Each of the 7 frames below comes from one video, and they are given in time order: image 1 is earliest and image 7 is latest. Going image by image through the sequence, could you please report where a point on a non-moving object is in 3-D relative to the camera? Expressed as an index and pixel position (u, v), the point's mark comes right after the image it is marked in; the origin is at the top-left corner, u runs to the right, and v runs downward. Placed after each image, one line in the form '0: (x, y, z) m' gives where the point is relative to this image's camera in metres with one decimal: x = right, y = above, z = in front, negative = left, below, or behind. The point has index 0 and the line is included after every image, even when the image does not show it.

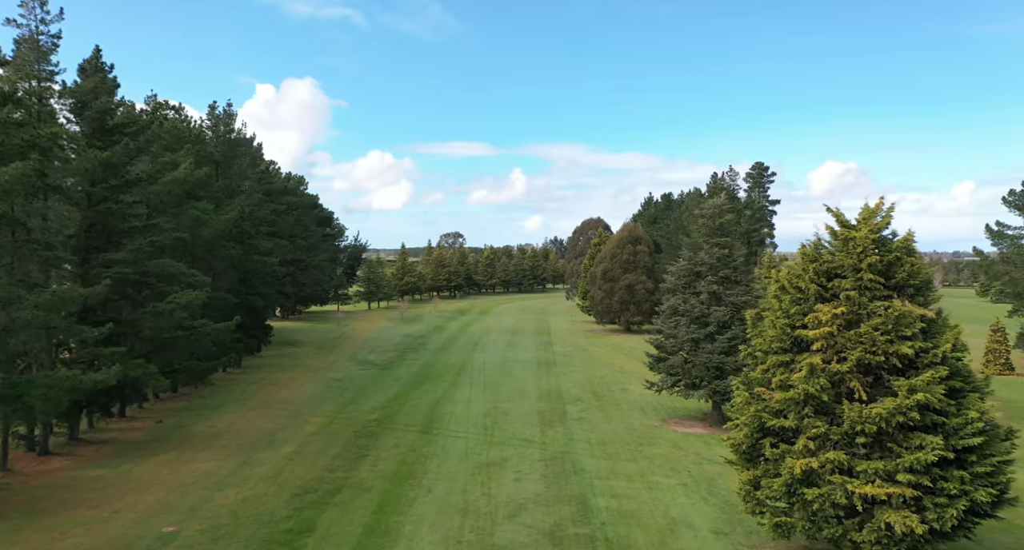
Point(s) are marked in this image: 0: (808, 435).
0: (+4.9, -2.6, +11.3) m
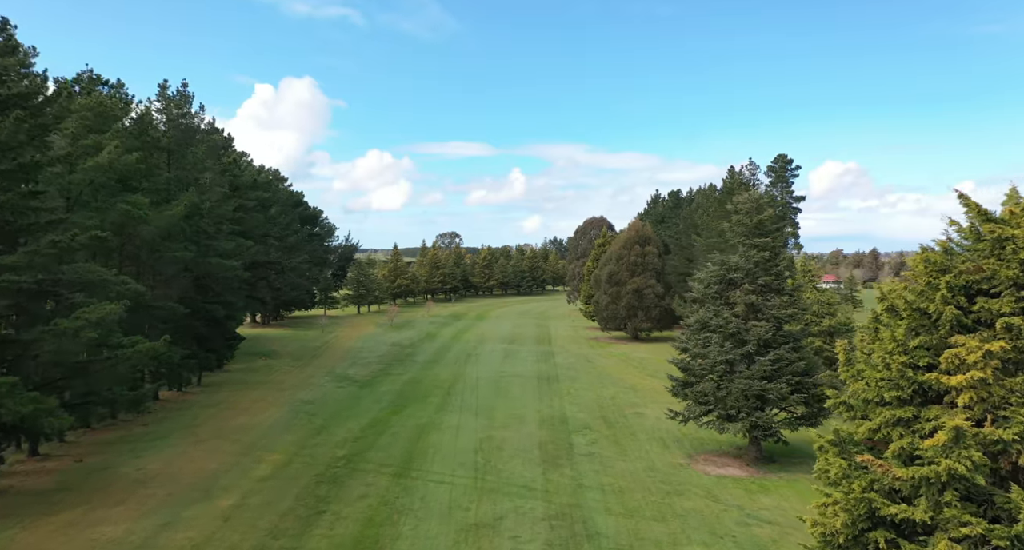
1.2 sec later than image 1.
0: (+4.8, -2.8, +7.7) m
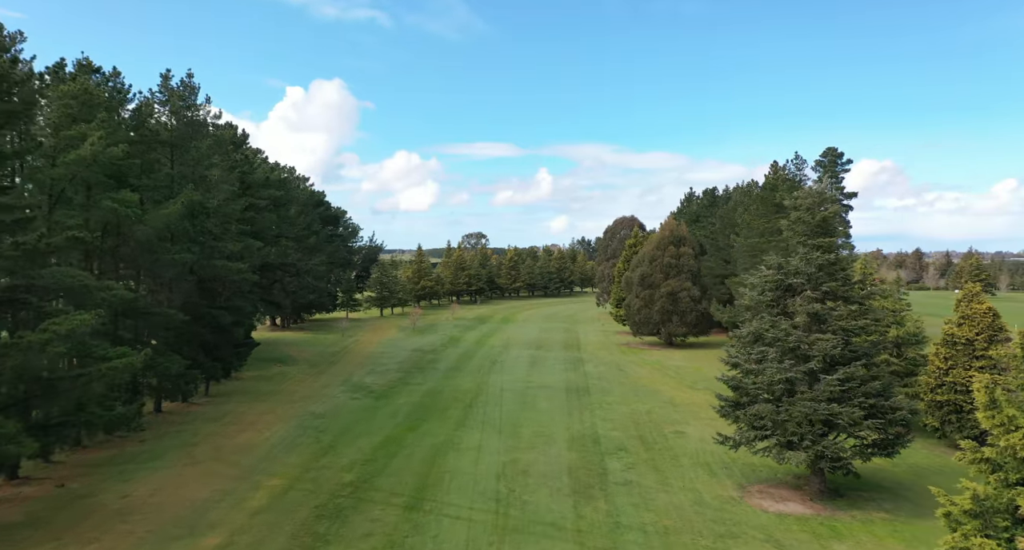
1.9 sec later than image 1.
0: (+5.0, -2.9, +5.5) m
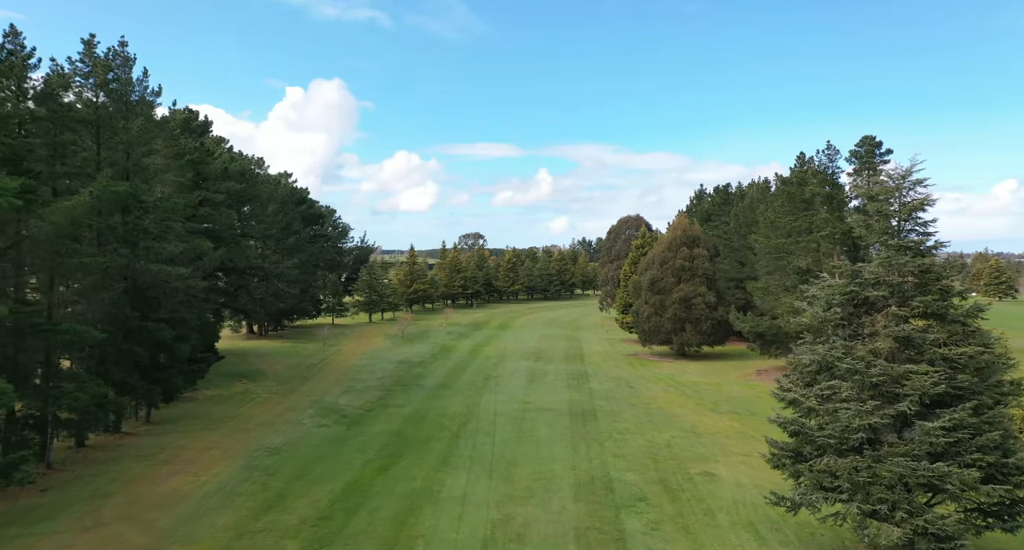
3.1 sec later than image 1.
0: (+4.8, -3.1, +1.8) m
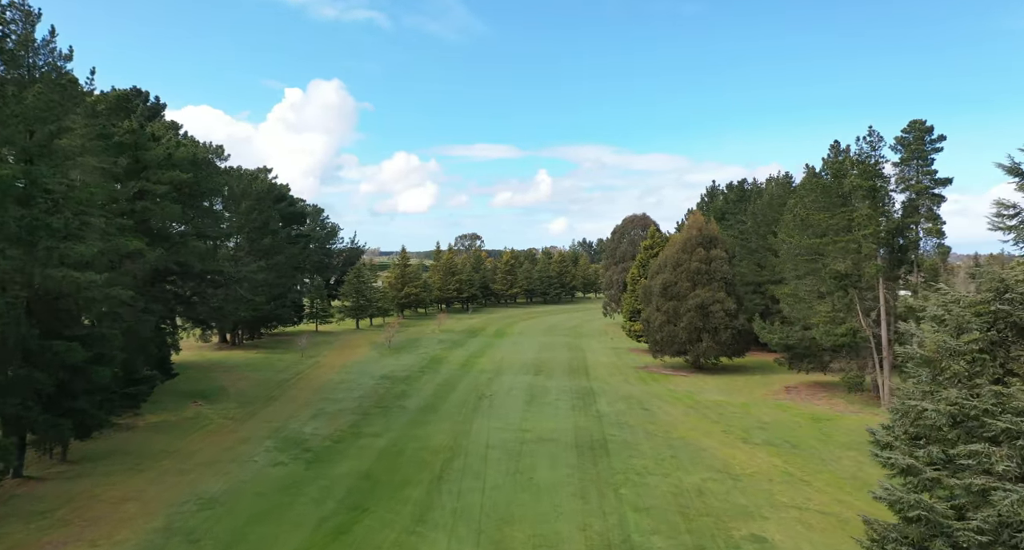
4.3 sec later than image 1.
0: (+4.7, -3.2, -2.0) m
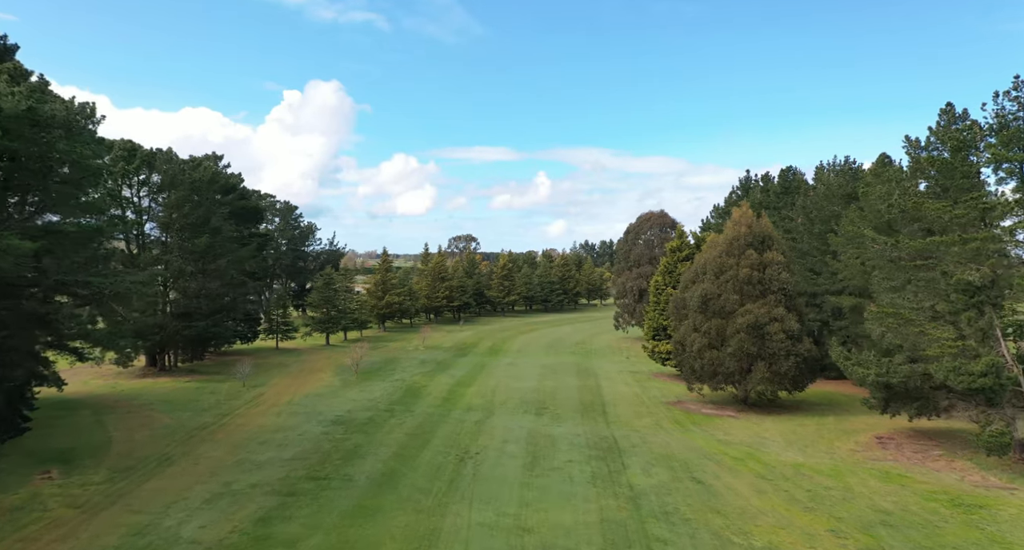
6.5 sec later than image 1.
0: (+4.7, -3.4, -9.7) m
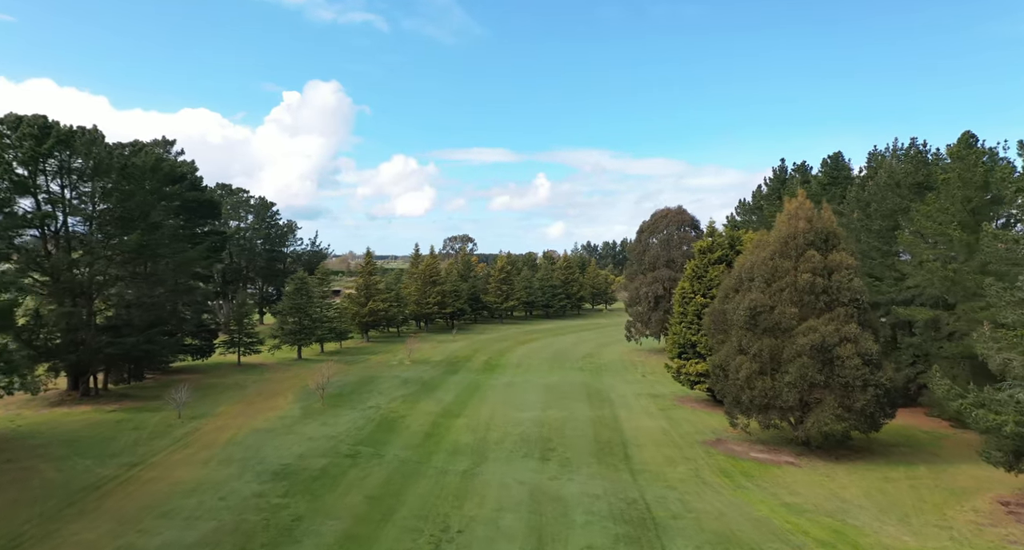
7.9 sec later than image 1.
0: (+4.6, -3.6, -15.3) m
